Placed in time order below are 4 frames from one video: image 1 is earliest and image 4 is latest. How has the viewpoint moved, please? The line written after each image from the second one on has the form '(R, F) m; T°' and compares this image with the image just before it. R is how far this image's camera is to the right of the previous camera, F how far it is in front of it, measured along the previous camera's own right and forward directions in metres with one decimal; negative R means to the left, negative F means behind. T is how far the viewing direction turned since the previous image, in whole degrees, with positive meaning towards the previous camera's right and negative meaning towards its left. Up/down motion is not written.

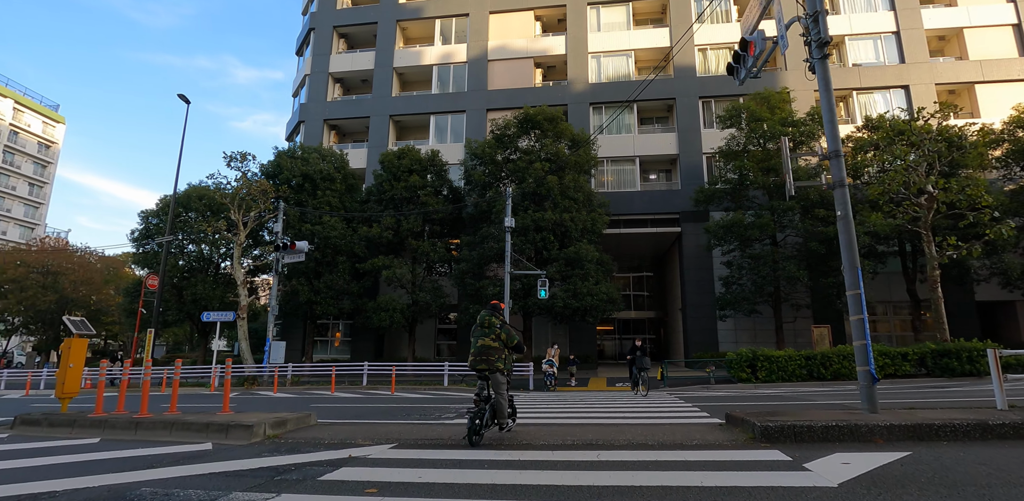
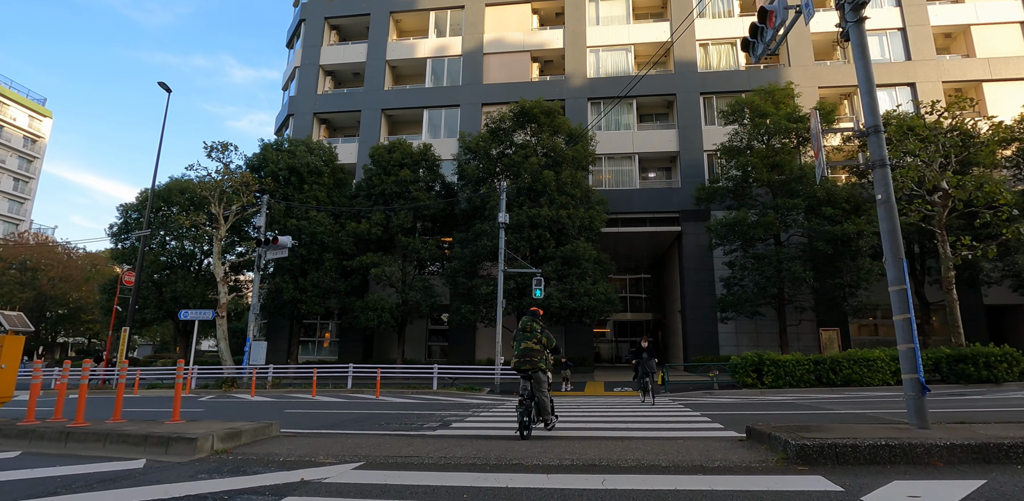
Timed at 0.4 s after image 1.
(+0.1, +0.9) m; +1°
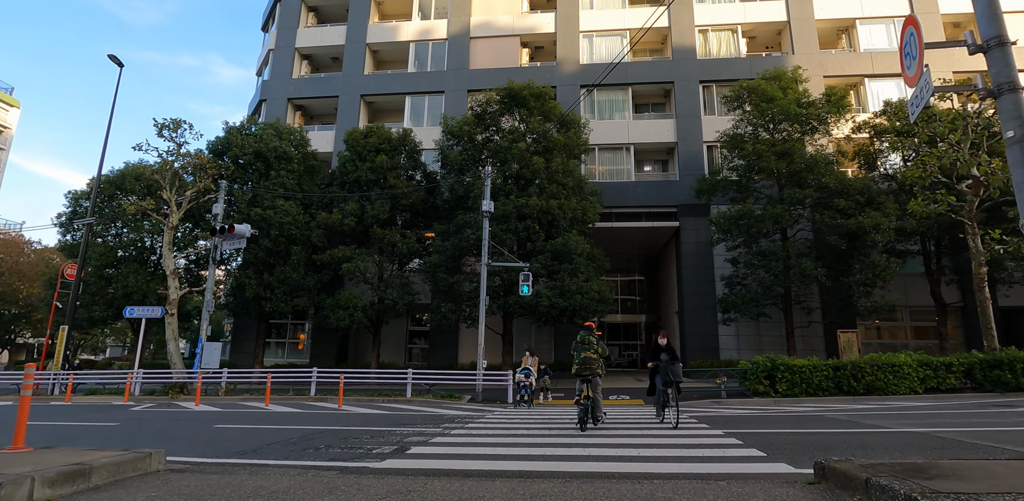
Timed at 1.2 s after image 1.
(+0.1, +1.8) m; +1°
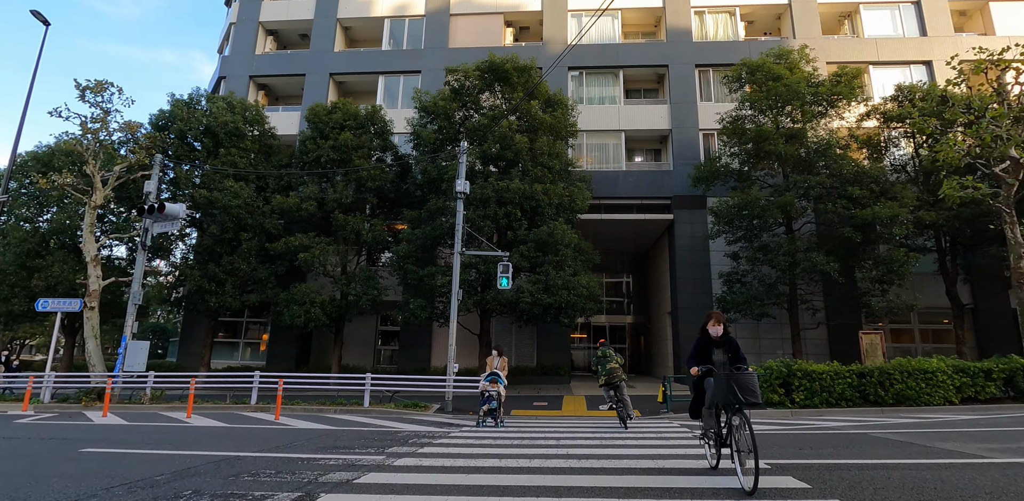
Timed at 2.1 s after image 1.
(+0.2, +2.1) m; +2°
